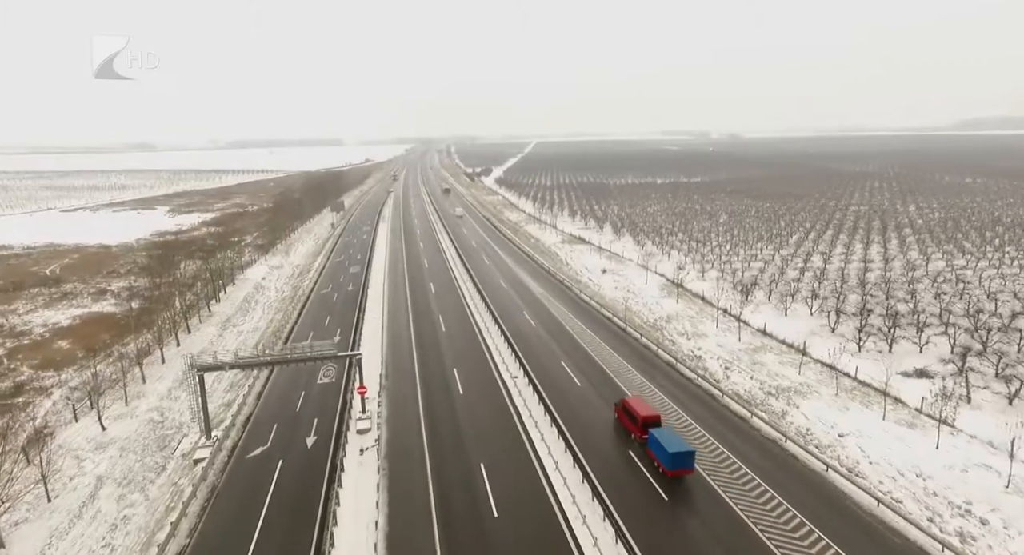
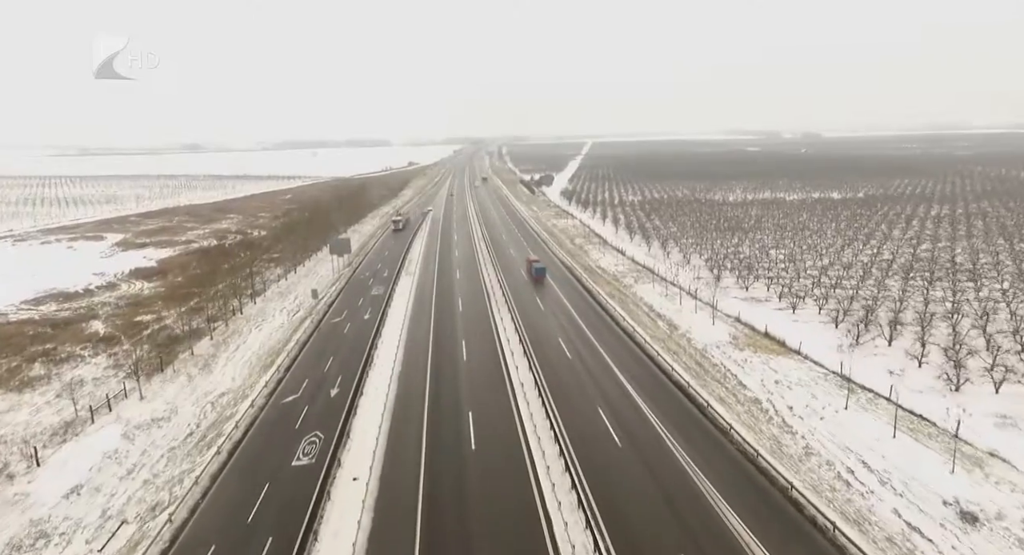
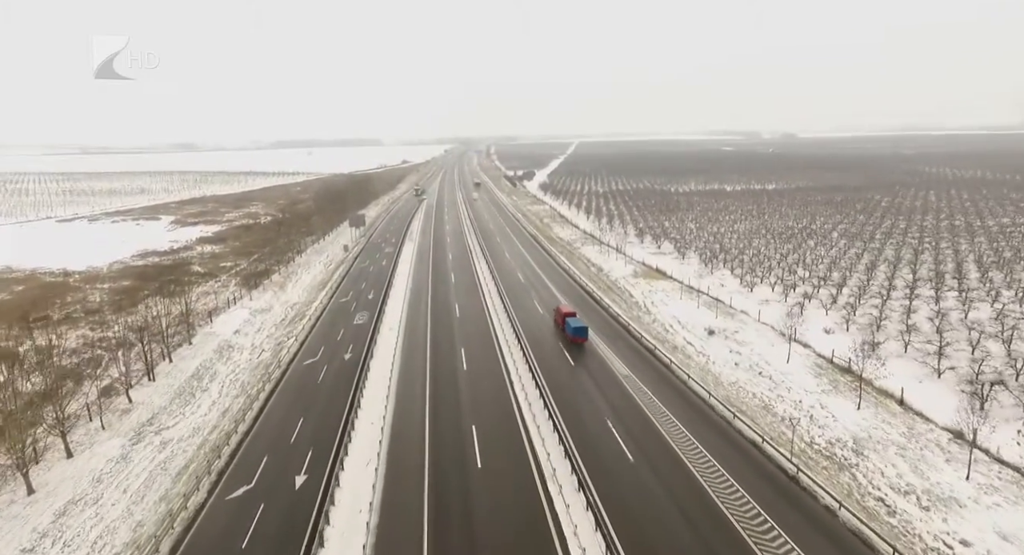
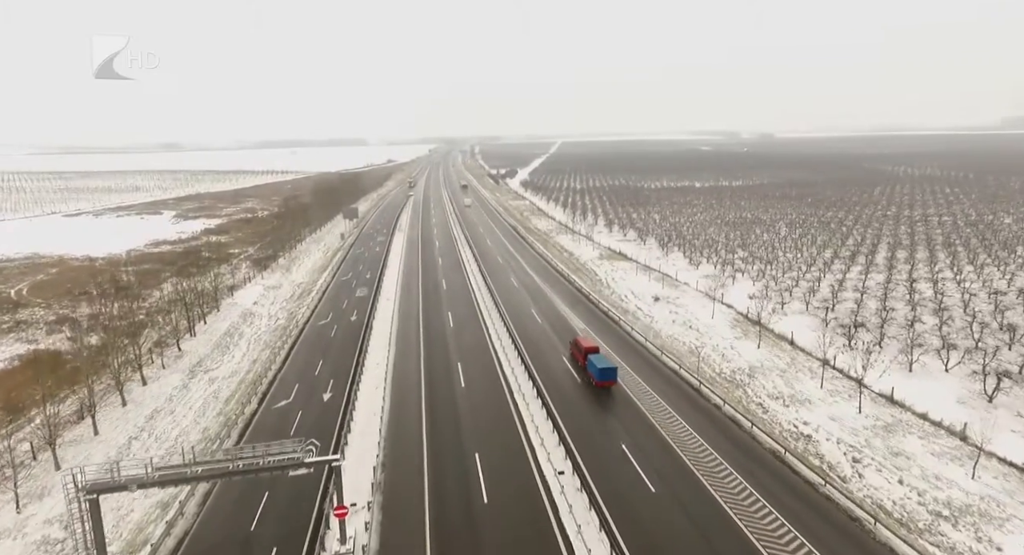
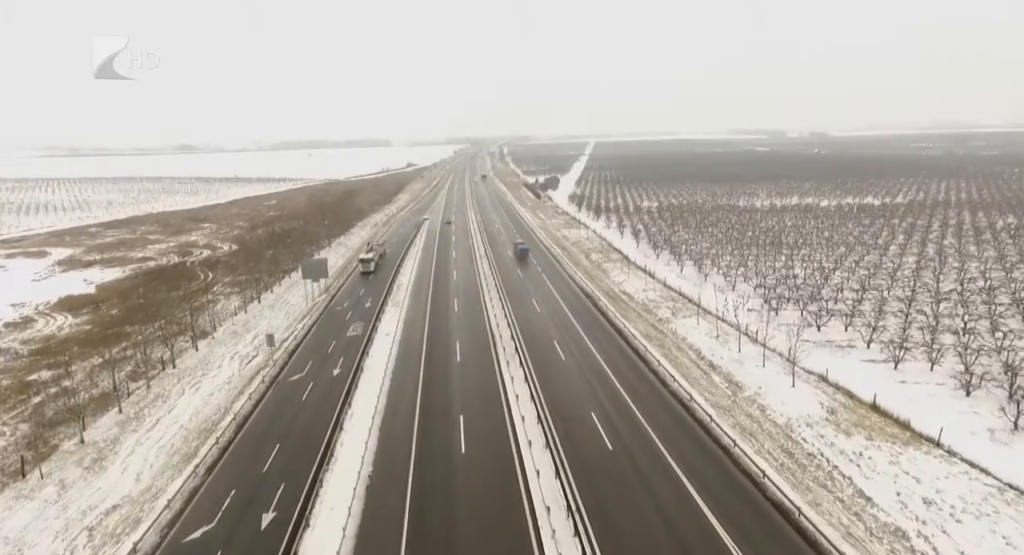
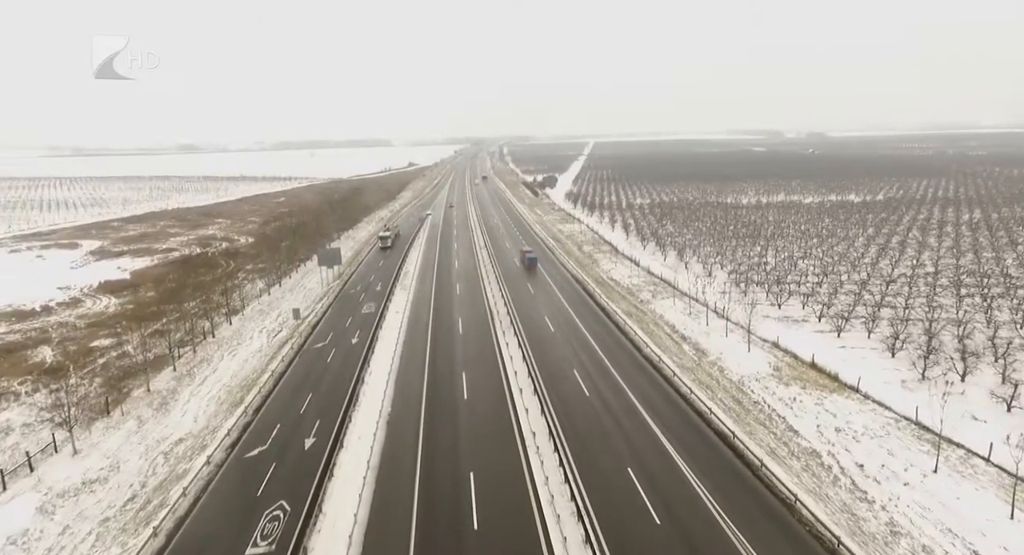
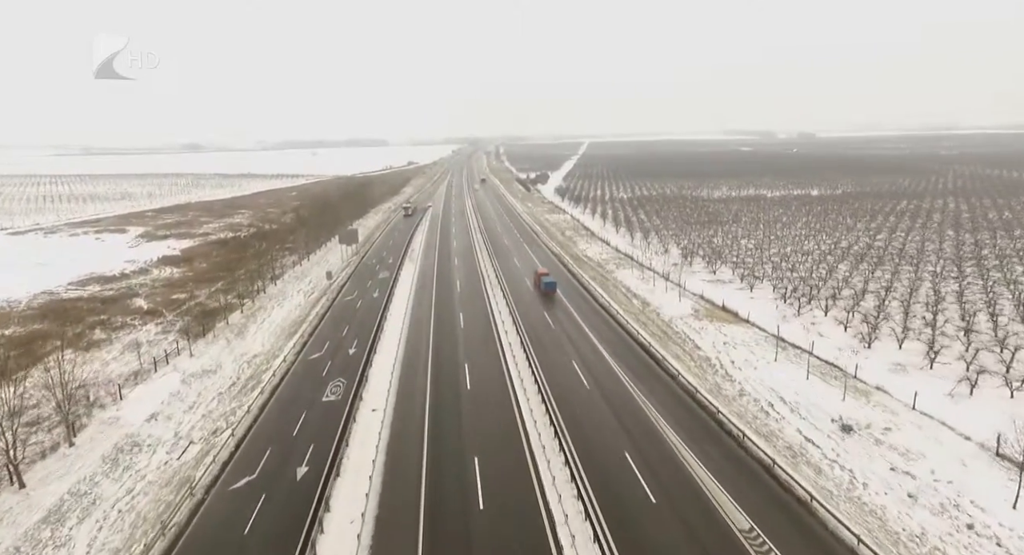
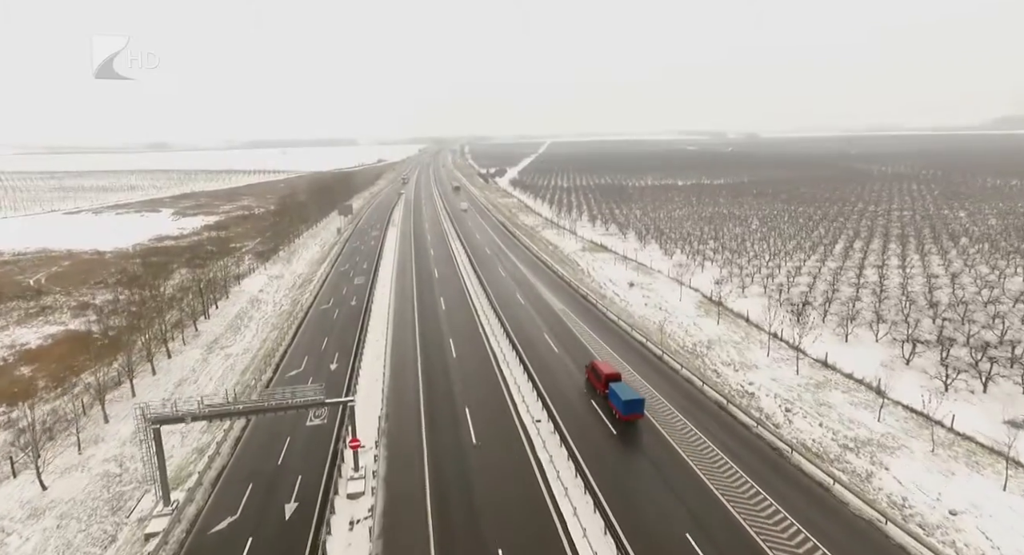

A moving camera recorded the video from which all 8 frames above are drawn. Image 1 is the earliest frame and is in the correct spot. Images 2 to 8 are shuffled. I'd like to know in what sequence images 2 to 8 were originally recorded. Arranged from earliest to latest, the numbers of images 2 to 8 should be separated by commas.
8, 4, 3, 7, 2, 6, 5
